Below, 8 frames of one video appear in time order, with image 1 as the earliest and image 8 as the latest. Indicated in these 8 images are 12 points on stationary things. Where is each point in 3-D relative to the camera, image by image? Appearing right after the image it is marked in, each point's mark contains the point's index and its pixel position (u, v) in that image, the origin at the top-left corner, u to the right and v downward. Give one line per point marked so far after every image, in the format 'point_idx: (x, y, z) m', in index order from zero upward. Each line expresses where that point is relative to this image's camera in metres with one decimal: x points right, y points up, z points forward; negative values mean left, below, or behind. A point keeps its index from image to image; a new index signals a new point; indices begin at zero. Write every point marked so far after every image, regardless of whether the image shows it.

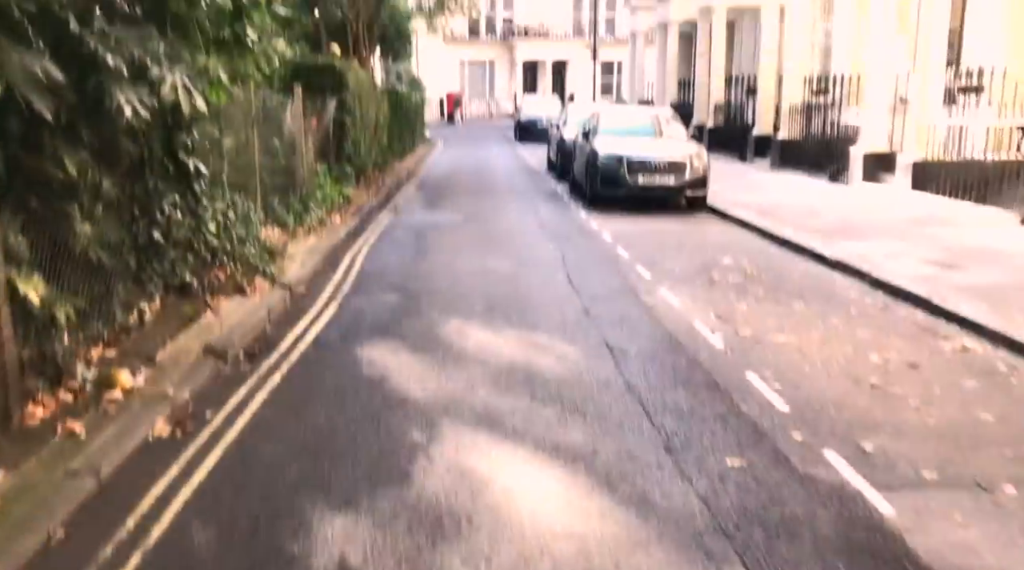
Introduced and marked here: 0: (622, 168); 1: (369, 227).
0: (+1.7, +1.8, +13.8) m
1: (-1.9, +0.8, +11.9) m
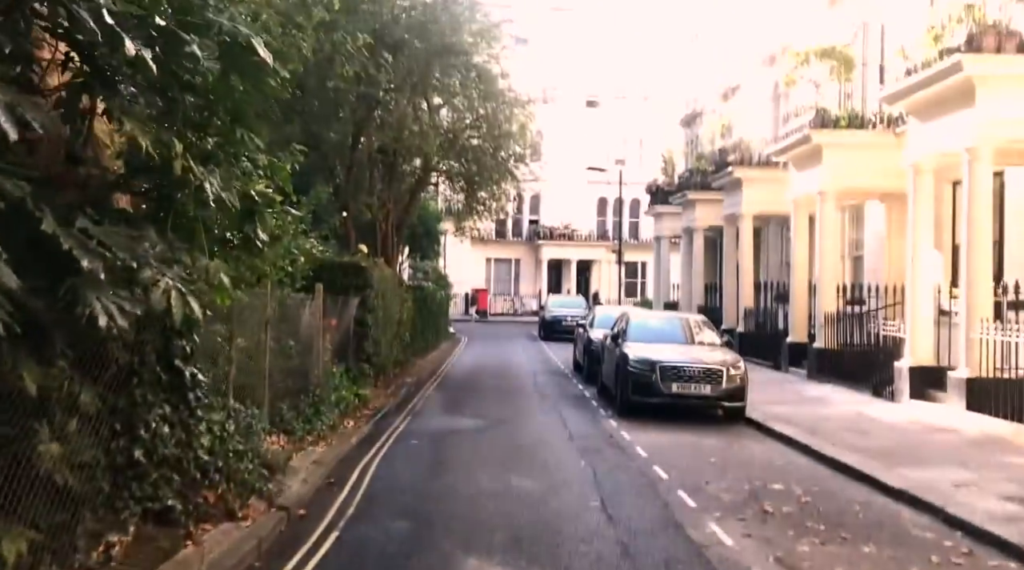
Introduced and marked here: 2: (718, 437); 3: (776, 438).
0: (+2.0, -1.3, +13.1) m
1: (-1.5, -1.8, +11.1) m
2: (+2.6, -1.9, +11.6) m
3: (+3.3, -1.9, +11.4) m
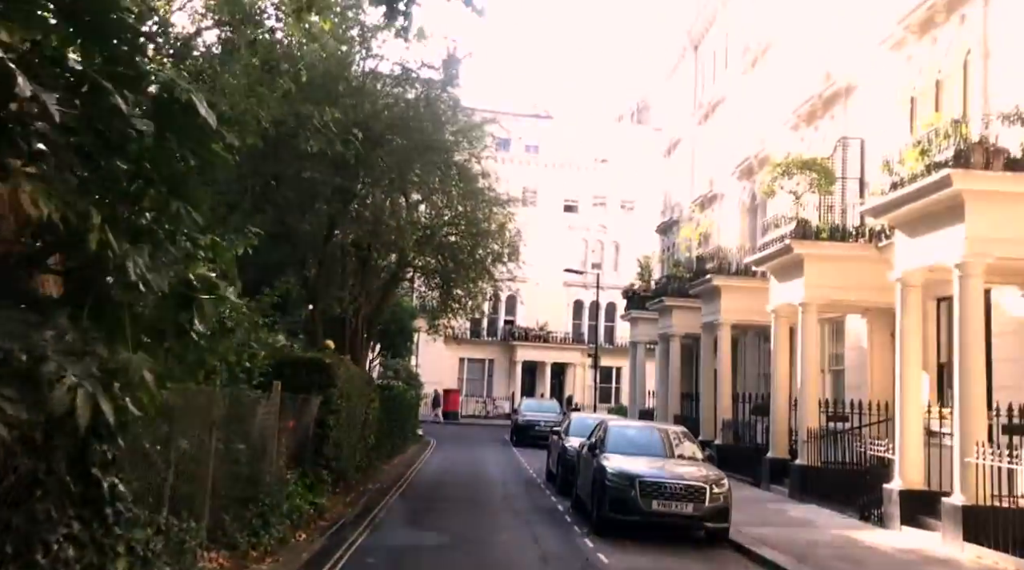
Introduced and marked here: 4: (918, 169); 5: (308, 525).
0: (+1.6, -2.8, +12.3) m
1: (-1.9, -2.9, +10.2) m
2: (+2.2, -3.2, +10.7) m
3: (+2.9, -3.2, +10.6) m
4: (+5.7, +1.6, +12.9) m
5: (-2.5, -2.9, +11.0) m
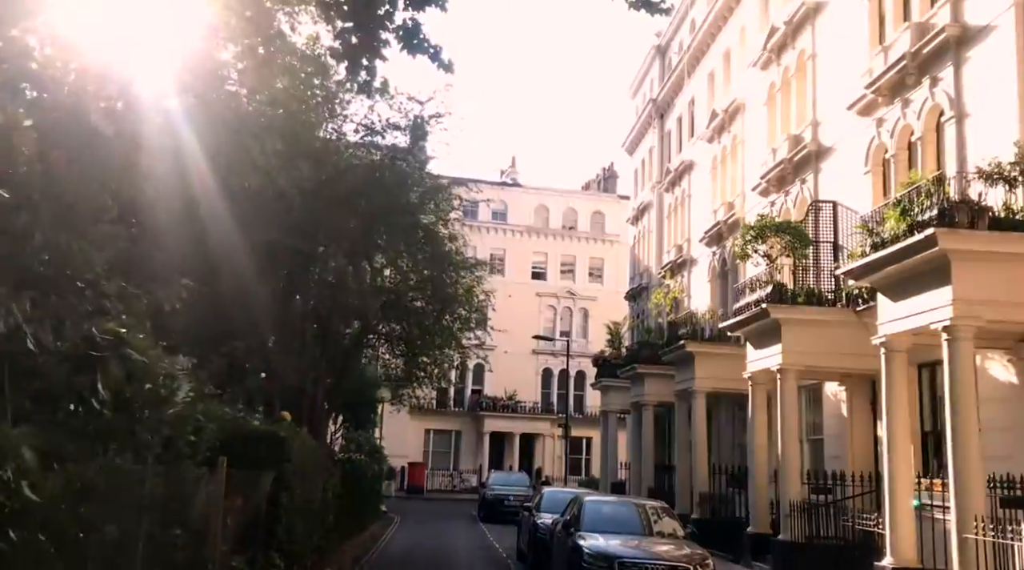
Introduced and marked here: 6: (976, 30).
0: (+1.2, -3.6, +11.4) m
1: (-2.2, -3.6, +9.2) m
2: (+1.9, -3.9, +9.8) m
3: (+2.6, -3.9, +9.7) m
4: (+5.3, +0.8, +12.5) m
5: (-2.8, -3.6, +10.0) m
6: (+7.4, +4.1, +14.6) m
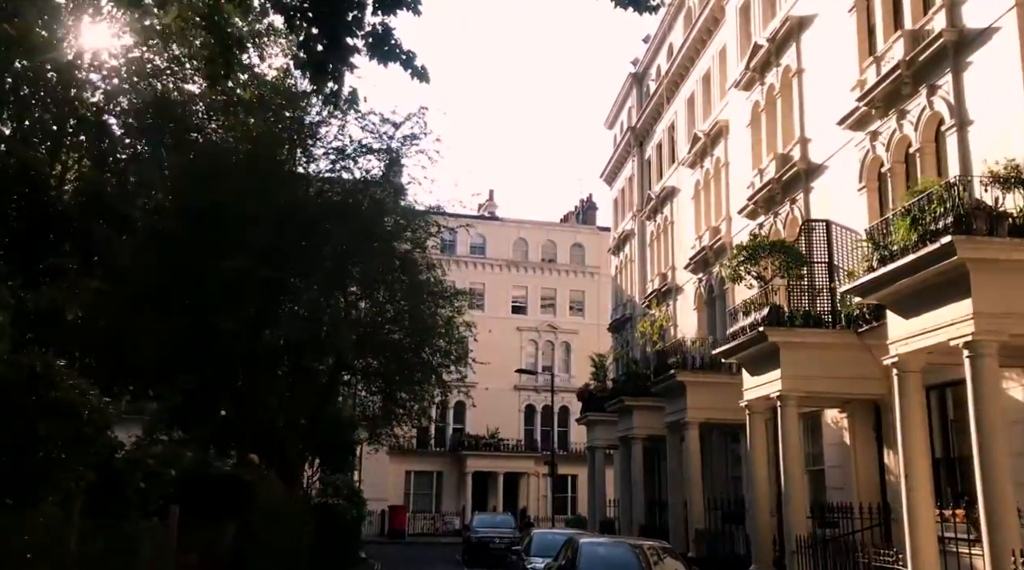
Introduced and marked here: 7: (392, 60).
0: (+1.1, -3.8, +10.3) m
1: (-2.3, -3.8, +8.0) m
2: (+1.8, -4.1, +8.7) m
3: (+2.5, -4.1, +8.6) m
4: (+5.1, +0.6, +11.7) m
5: (-2.9, -3.9, +8.8) m
6: (+7.1, +3.8, +14.0) m
7: (-1.5, +2.7, +11.2) m
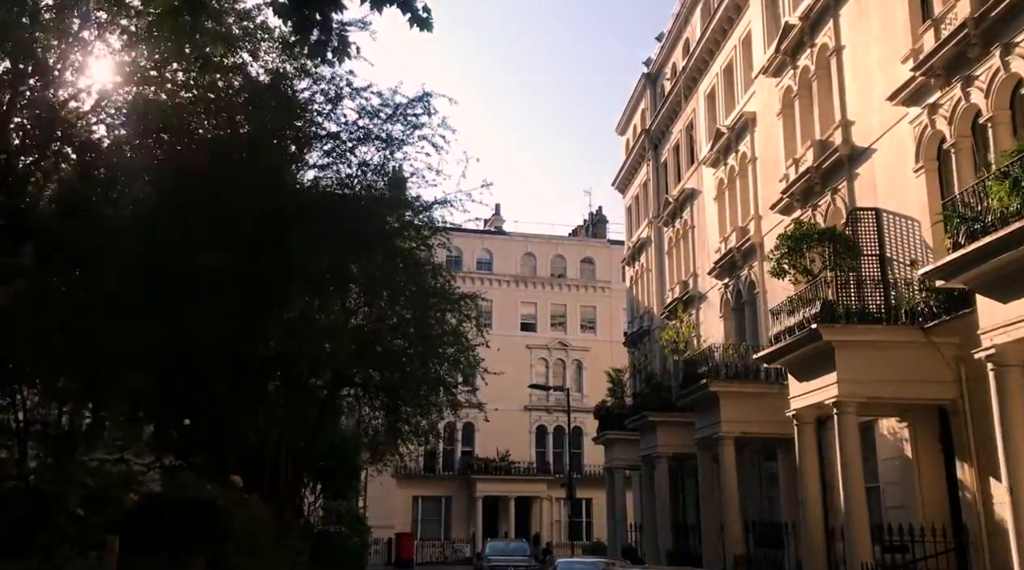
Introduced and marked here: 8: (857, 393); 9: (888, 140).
0: (+1.4, -3.6, +8.3) m
1: (-2.0, -3.5, +6.0) m
2: (+2.1, -3.8, +6.7) m
3: (+2.8, -3.7, +6.6) m
4: (+5.3, +0.8, +9.8) m
5: (-2.6, -3.6, +6.8) m
6: (+7.3, +4.1, +12.1) m
7: (-1.3, +2.9, +9.4) m
8: (+5.4, -1.7, +14.2) m
9: (+6.9, +2.6, +16.8) m
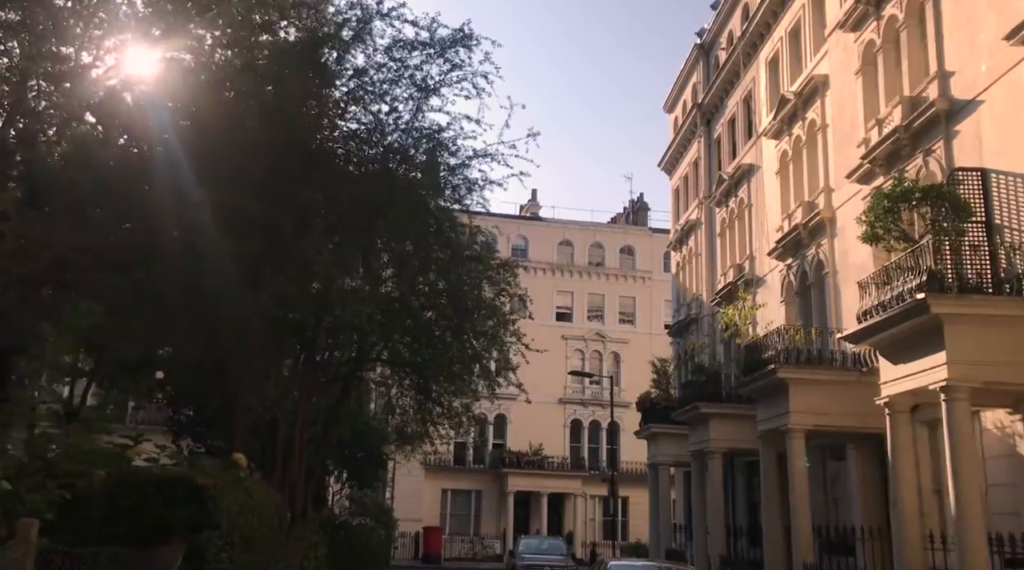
0: (+1.9, -3.0, +6.2) m
1: (-1.6, -2.9, +4.1) m
2: (+2.5, -3.3, +4.6) m
3: (+3.2, -3.2, +4.5) m
4: (+5.9, +1.3, +7.6) m
5: (-2.2, -3.0, +4.9) m
6: (+8.0, +4.5, +9.8) m
7: (-0.7, +3.5, +7.4) m
8: (+6.1, -1.2, +12.0) m
9: (+7.7, +3.1, +14.5) m
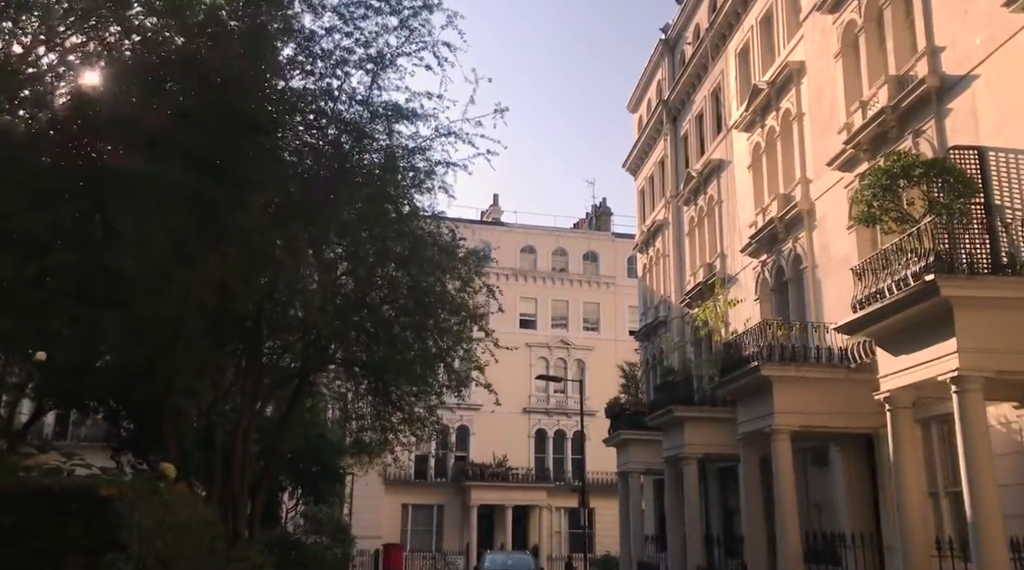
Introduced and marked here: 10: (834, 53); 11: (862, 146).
0: (+1.8, -2.7, +5.0) m
1: (-1.6, -2.6, +2.6) m
2: (+2.5, -3.0, +3.4) m
3: (+3.2, -2.9, +3.3) m
4: (+5.7, +1.6, +6.6) m
5: (-2.2, -2.7, +3.4) m
6: (+7.6, +4.8, +8.9) m
7: (-0.9, +3.8, +6.1) m
8: (+5.7, -1.0, +11.0) m
9: (+7.2, +3.3, +13.6) m
10: (+6.6, +4.8, +18.8) m
11: (+6.6, +2.6, +17.2) m
